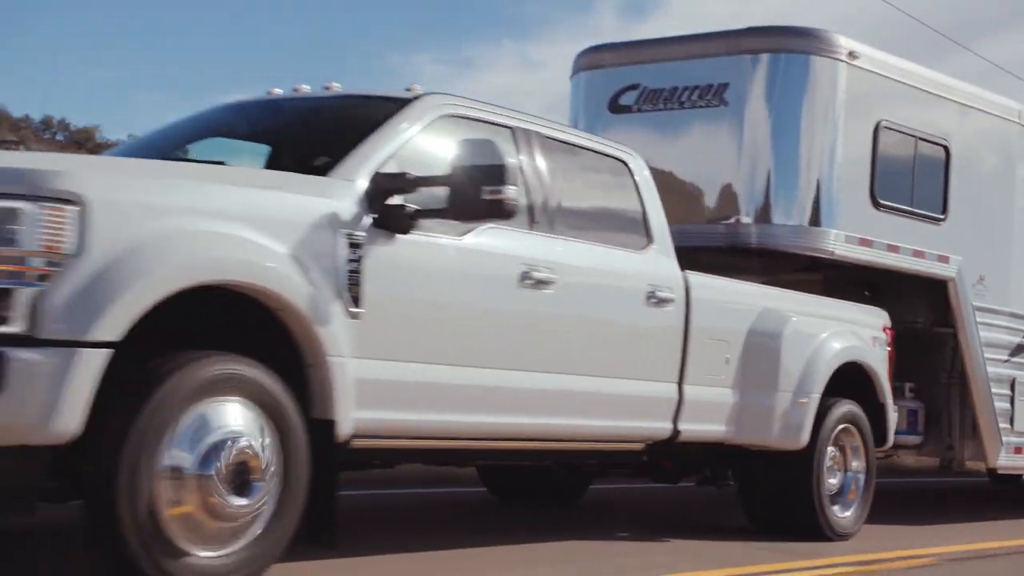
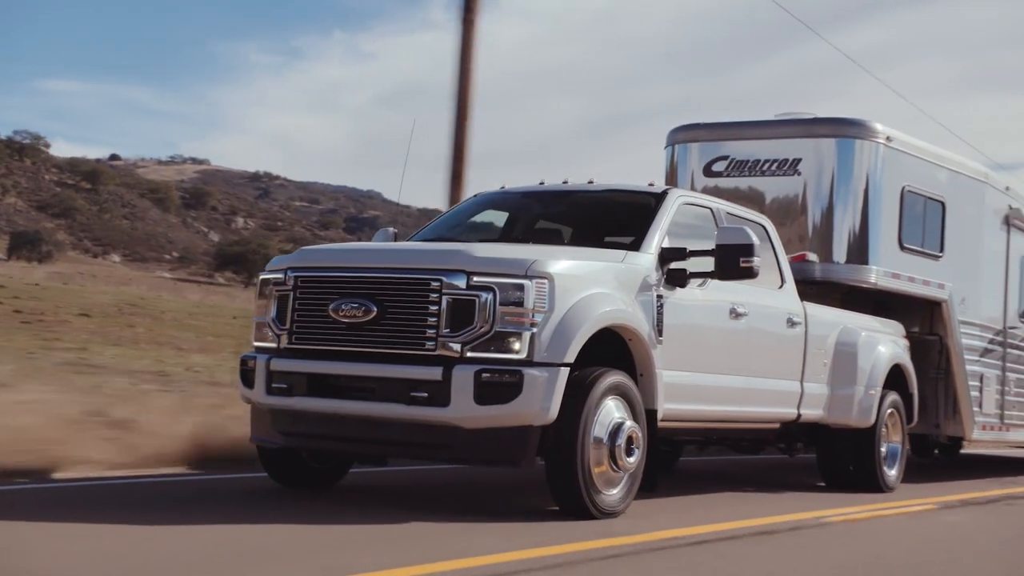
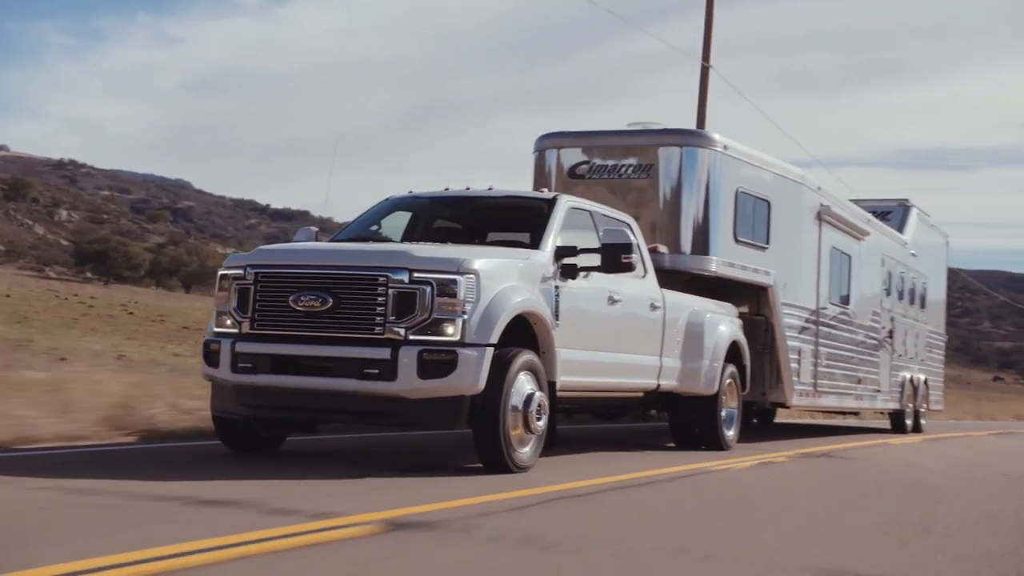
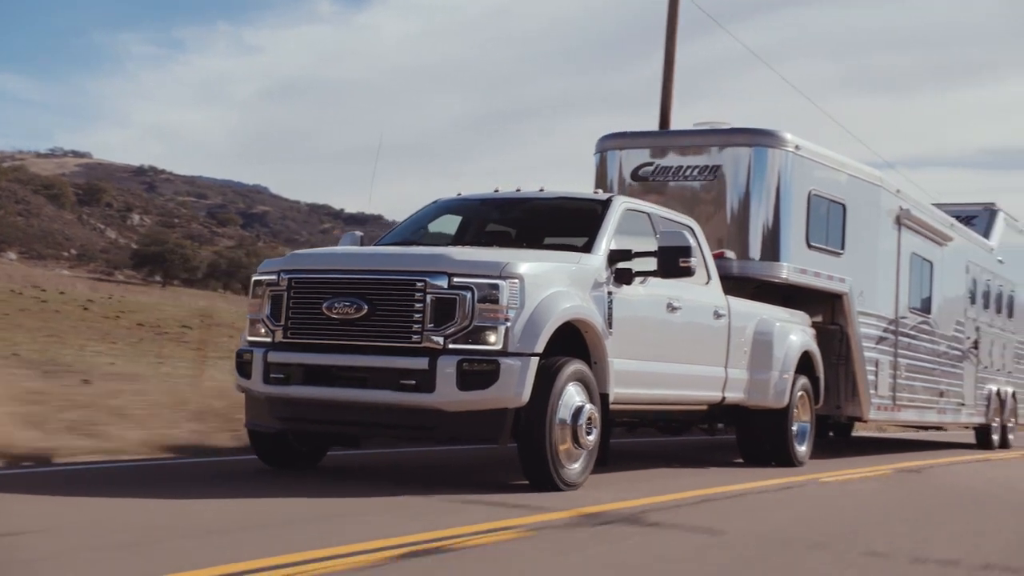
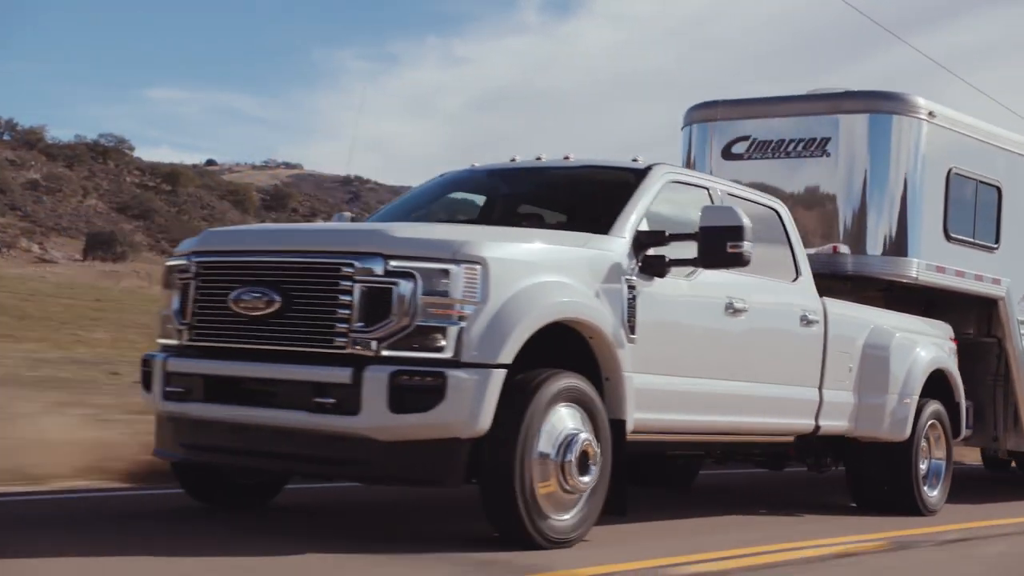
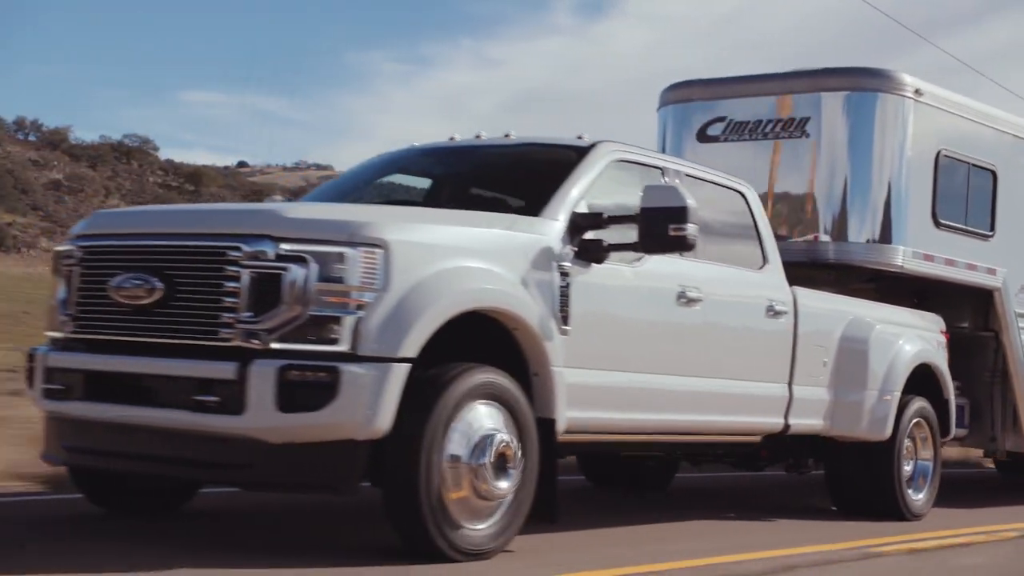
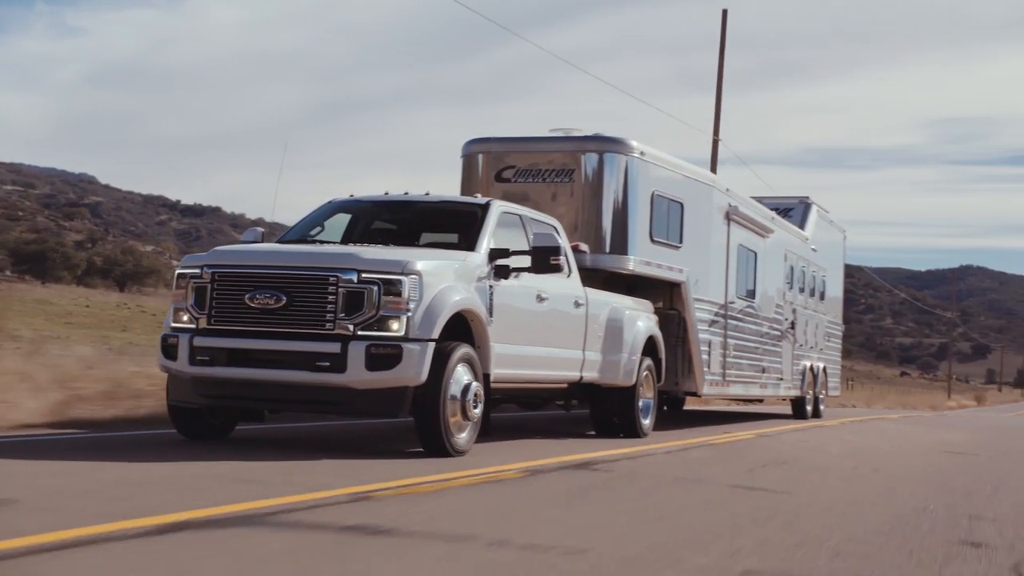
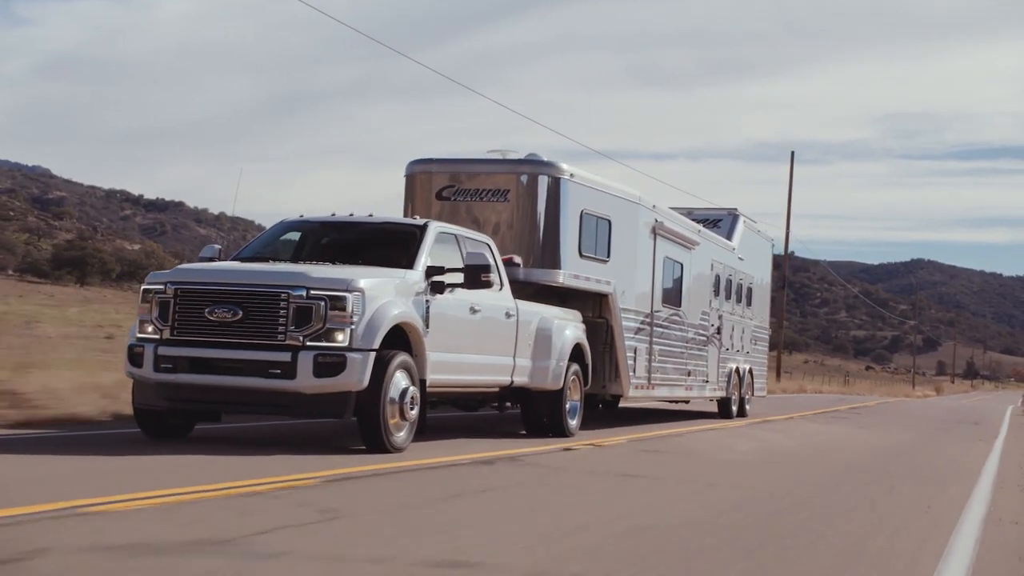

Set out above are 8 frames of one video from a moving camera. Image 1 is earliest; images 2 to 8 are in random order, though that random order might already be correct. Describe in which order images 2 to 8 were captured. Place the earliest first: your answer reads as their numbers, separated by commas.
6, 5, 2, 4, 3, 7, 8
